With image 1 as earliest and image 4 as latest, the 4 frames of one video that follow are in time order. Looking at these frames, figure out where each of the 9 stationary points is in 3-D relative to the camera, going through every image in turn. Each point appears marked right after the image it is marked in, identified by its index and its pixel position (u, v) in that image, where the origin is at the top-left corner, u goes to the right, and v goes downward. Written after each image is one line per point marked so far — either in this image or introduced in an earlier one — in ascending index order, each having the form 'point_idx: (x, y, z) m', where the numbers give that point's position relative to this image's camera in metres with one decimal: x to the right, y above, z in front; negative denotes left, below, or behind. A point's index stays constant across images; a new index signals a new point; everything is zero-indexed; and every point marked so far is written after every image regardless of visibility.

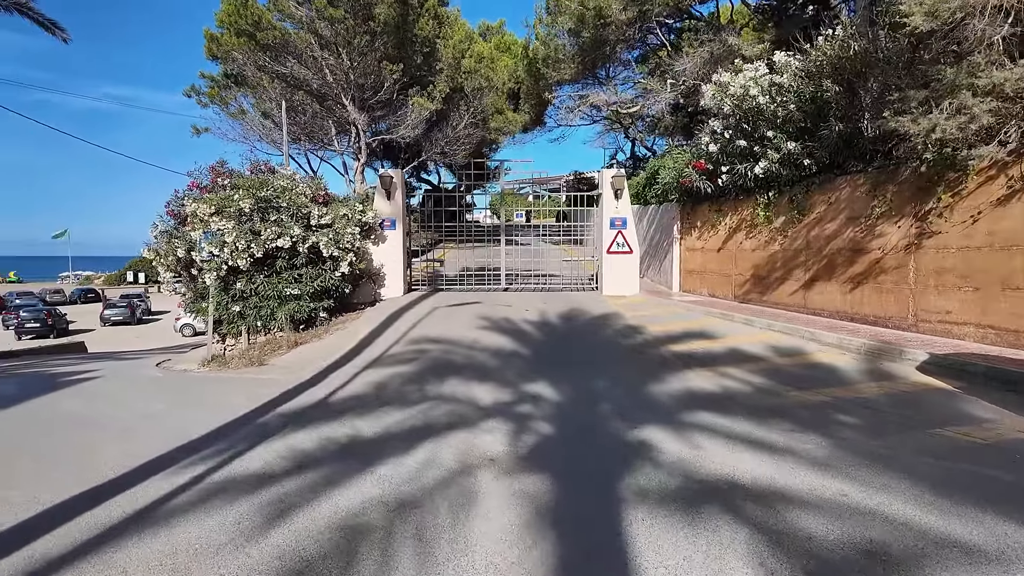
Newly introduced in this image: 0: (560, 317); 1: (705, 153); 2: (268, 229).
0: (+0.9, -0.5, +11.3) m
1: (+4.0, +2.8, +12.2) m
2: (-4.7, +1.1, +11.3) m
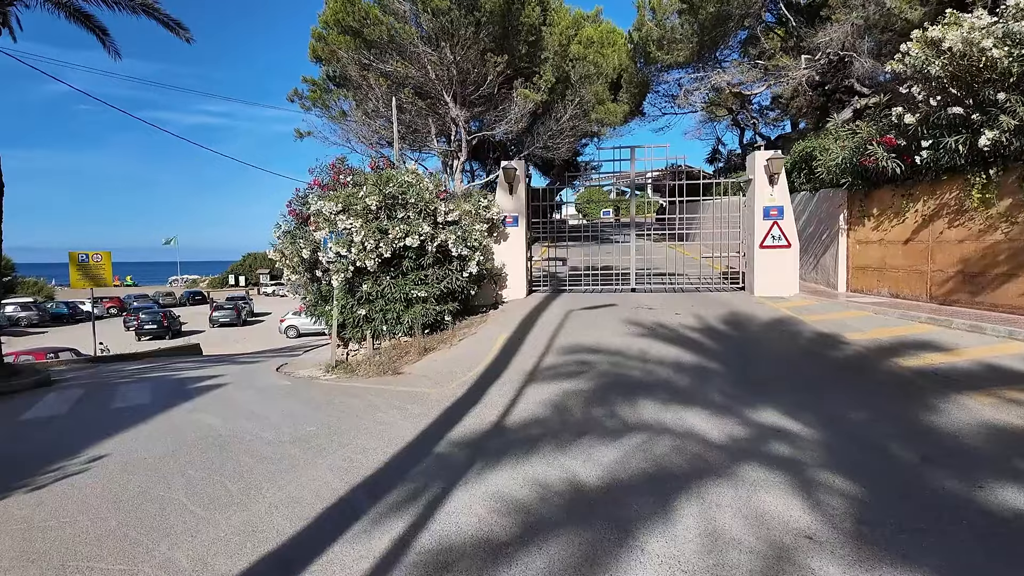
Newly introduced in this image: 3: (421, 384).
0: (+3.5, -0.5, +9.8) m
1: (+6.6, +2.8, +10.3) m
2: (-2.1, +1.1, +10.5) m
3: (-1.2, -1.3, +7.9) m
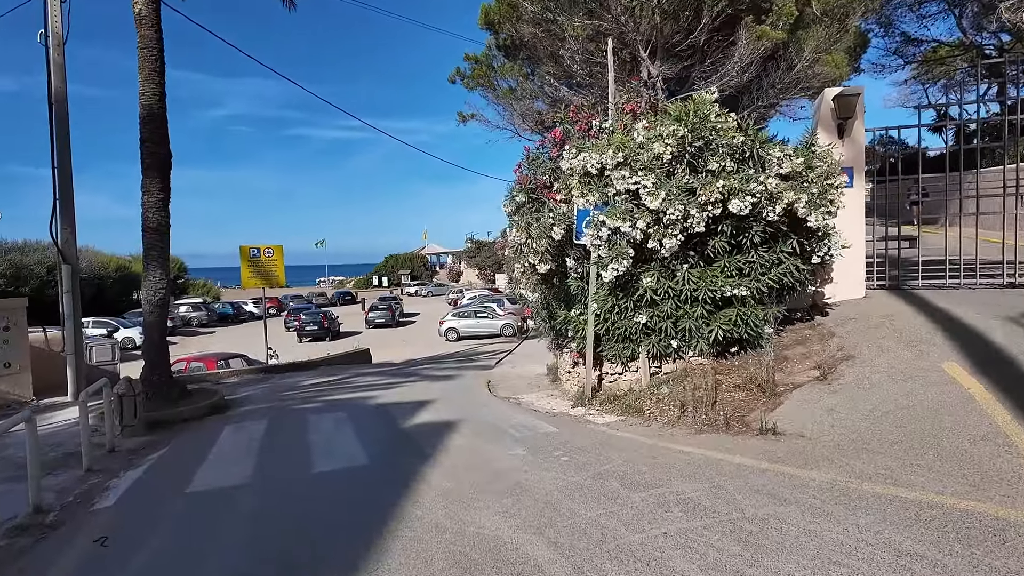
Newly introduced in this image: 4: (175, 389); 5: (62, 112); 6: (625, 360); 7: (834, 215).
0: (+7.5, -0.5, +4.7) m
1: (+10.7, +2.9, +4.6) m
2: (+2.2, +1.1, +6.6) m
3: (+2.6, -1.2, +3.9) m
4: (-5.1, -1.5, +8.9) m
5: (-7.3, +2.9, +9.6) m
6: (+1.5, -0.9, +7.6) m
7: (+3.8, +0.9, +7.3) m
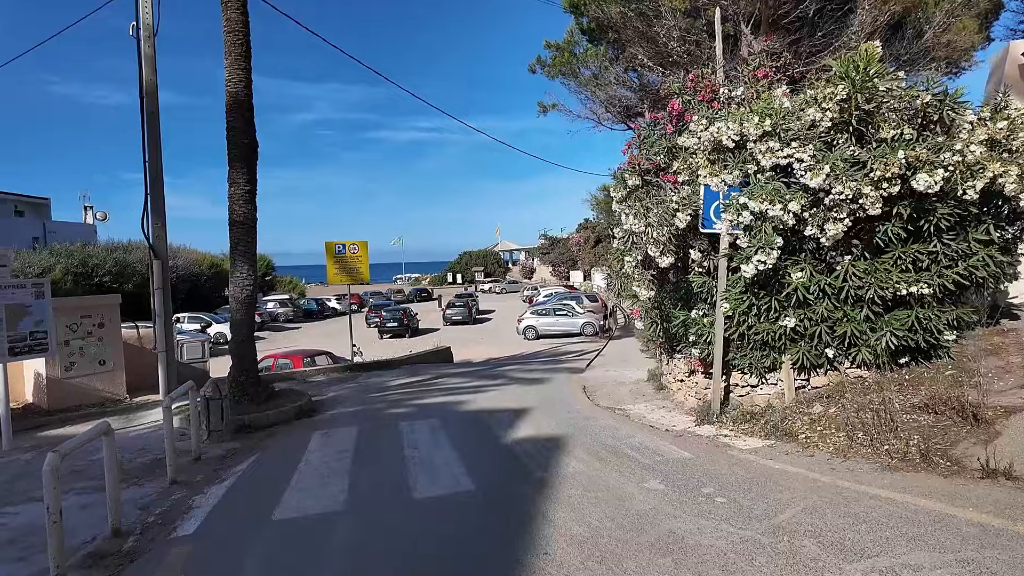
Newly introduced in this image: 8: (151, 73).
0: (+8.4, -0.4, +2.9) m
1: (+11.6, +2.9, +2.3) m
2: (+3.4, +1.2, +5.3) m
3: (+3.4, -1.2, +2.6) m
4: (-3.6, -1.5, +8.5) m
5: (-5.8, +2.9, +9.5) m
6: (+2.8, -0.9, +6.4) m
7: (+5.1, +0.9, +5.8) m
8: (-5.8, +3.5, +9.5) m
